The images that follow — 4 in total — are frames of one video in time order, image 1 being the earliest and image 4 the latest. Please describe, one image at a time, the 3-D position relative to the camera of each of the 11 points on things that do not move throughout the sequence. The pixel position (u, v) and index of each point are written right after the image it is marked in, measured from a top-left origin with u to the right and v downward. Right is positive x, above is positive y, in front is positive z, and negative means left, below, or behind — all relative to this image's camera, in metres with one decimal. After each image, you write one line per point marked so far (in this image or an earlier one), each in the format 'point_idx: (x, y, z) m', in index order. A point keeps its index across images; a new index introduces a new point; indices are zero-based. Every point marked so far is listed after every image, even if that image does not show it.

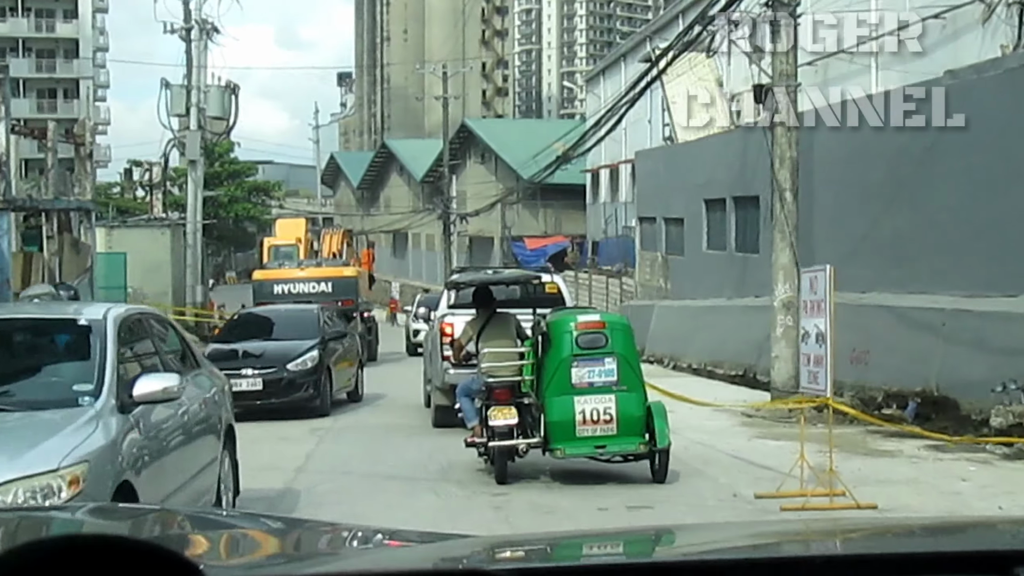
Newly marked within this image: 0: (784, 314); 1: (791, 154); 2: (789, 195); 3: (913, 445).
0: (+3.4, -0.3, +16.1) m
1: (+3.5, +1.7, +16.0) m
2: (+3.5, +1.2, +16.1) m
3: (+3.7, -1.4, +11.8) m
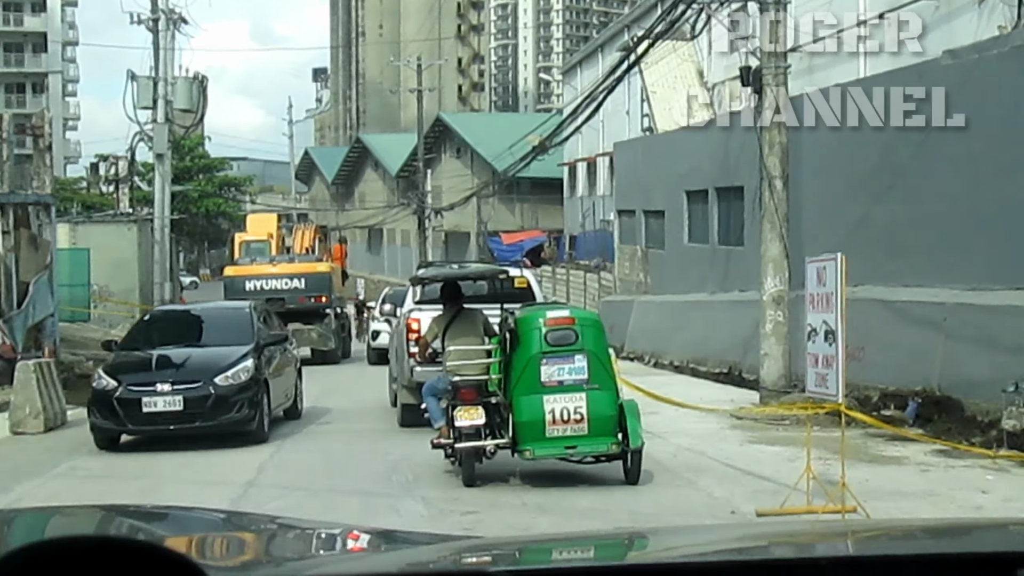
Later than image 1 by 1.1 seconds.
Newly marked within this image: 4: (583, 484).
0: (+3.1, -0.2, +15.2) m
1: (+3.2, +1.8, +15.2) m
2: (+3.2, +1.2, +15.2) m
3: (+3.5, -1.4, +10.9) m
4: (+0.6, -1.8, +12.2) m
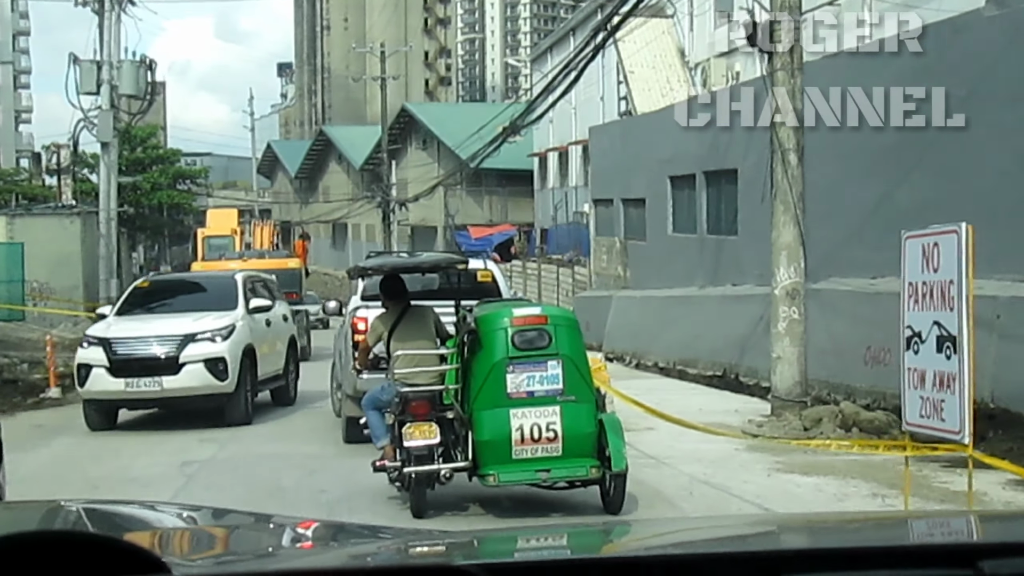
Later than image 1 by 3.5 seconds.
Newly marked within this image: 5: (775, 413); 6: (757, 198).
0: (+2.8, -0.2, +13.0) m
1: (+2.9, +1.8, +12.9) m
2: (+2.9, +1.3, +13.0) m
3: (+3.3, -1.3, +8.7) m
4: (+0.4, -1.8, +9.9) m
5: (+2.8, -1.3, +13.4) m
6: (+3.8, +1.4, +19.9) m
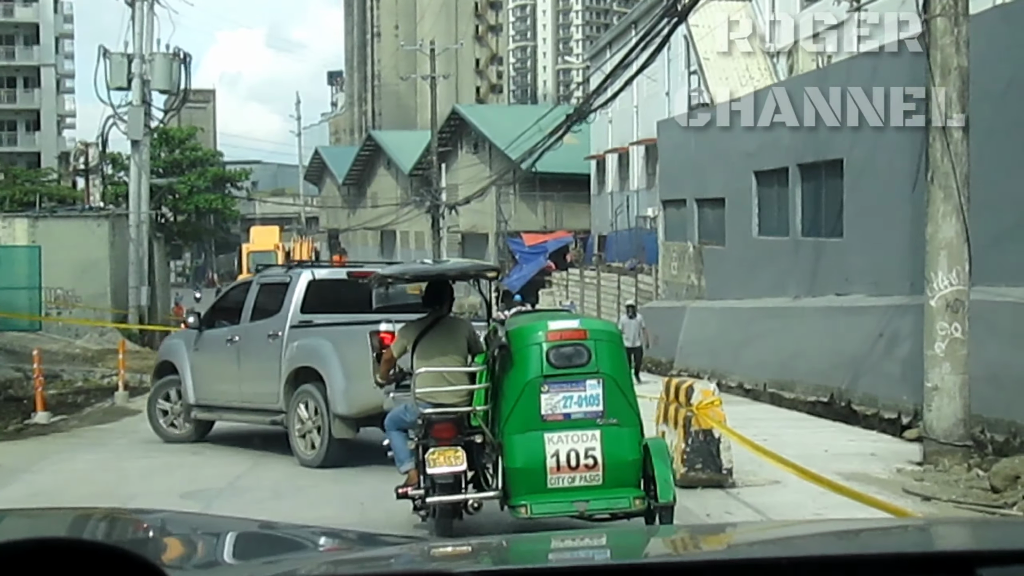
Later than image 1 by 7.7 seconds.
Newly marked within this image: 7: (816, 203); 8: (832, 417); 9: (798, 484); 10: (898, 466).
0: (+3.4, -0.2, +10.0) m
1: (+3.5, +1.8, +10.0) m
2: (+3.5, +1.2, +10.0) m
3: (+3.7, -1.4, +5.7) m
4: (+0.9, -1.8, +7.0) m
5: (+3.4, -1.4, +10.4) m
6: (+4.7, +1.3, +16.9) m
7: (+4.5, +1.3, +19.0) m
8: (+4.1, -1.6, +16.4) m
9: (+2.1, -1.4, +9.0) m
10: (+3.1, -1.4, +10.4) m
